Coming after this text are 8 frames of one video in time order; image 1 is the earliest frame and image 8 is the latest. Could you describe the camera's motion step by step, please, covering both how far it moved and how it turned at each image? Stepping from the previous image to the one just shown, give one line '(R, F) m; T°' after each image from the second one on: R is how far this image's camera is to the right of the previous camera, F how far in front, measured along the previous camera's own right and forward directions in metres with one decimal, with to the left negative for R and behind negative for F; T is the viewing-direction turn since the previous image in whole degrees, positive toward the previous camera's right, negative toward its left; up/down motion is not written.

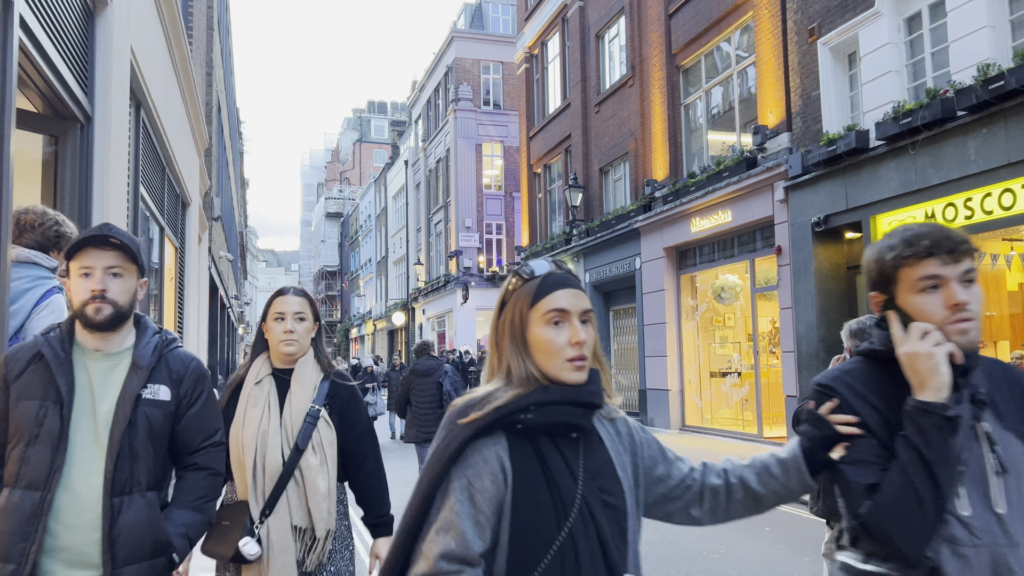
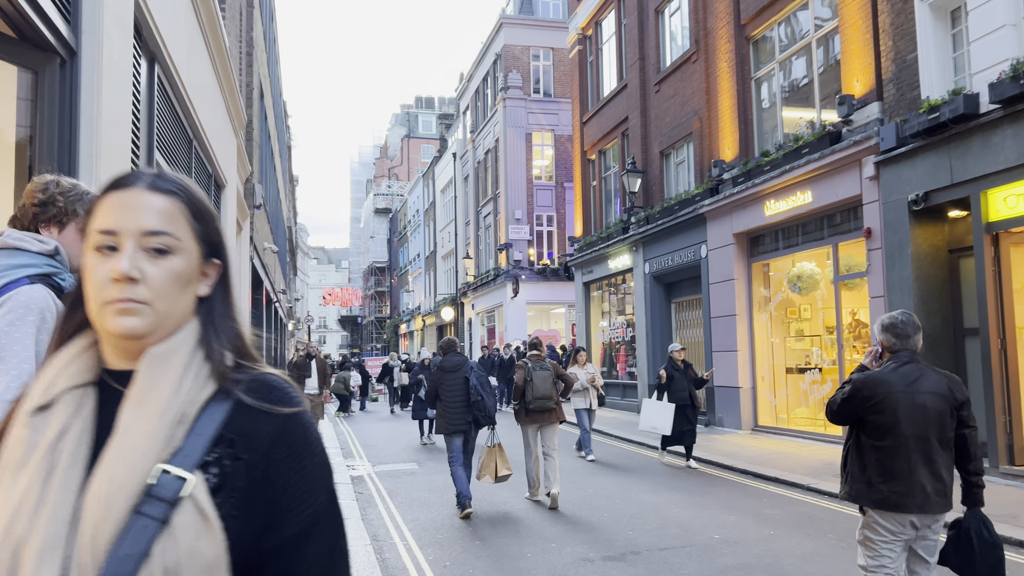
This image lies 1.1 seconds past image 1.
(-0.2, +1.0) m; -3°
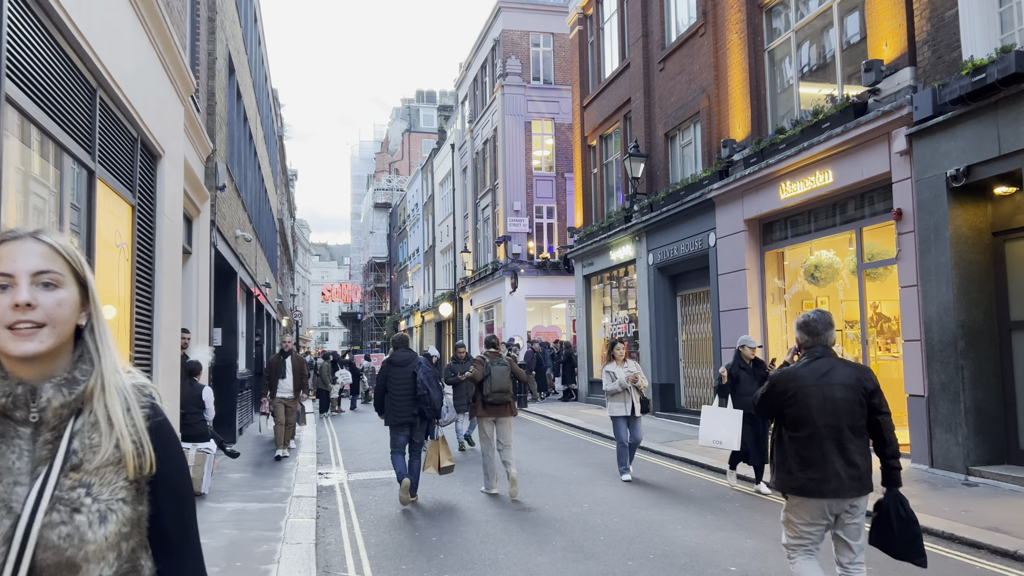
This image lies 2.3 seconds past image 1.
(+0.2, +1.2) m; 0°
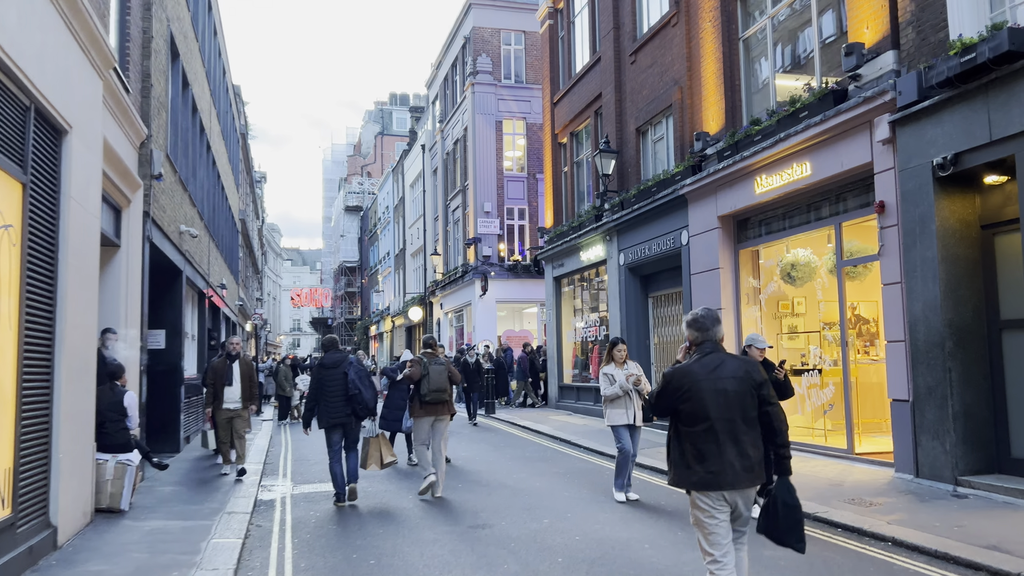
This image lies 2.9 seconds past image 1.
(+0.2, +0.8) m; +2°
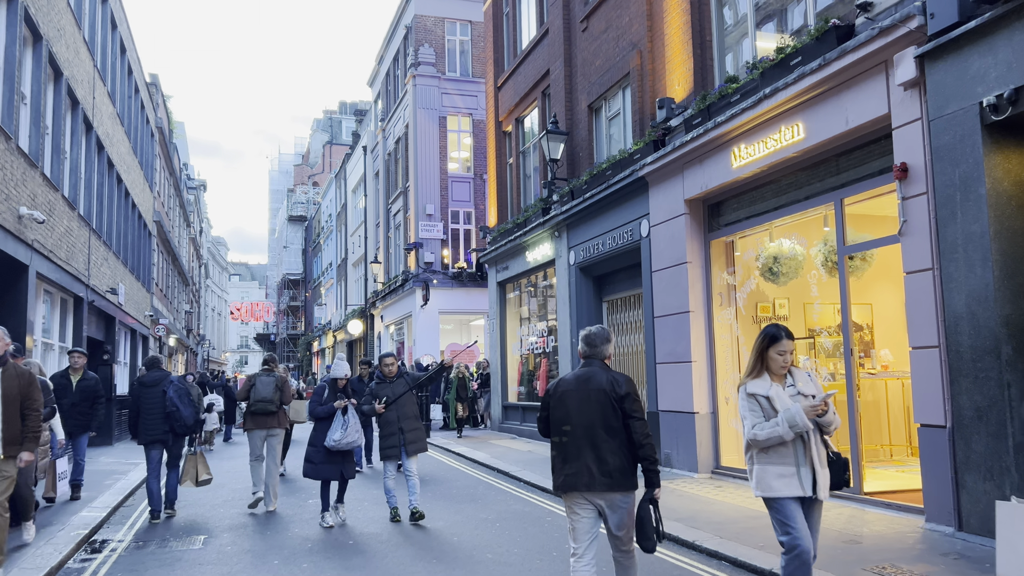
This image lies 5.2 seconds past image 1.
(+0.5, +2.5) m; +3°
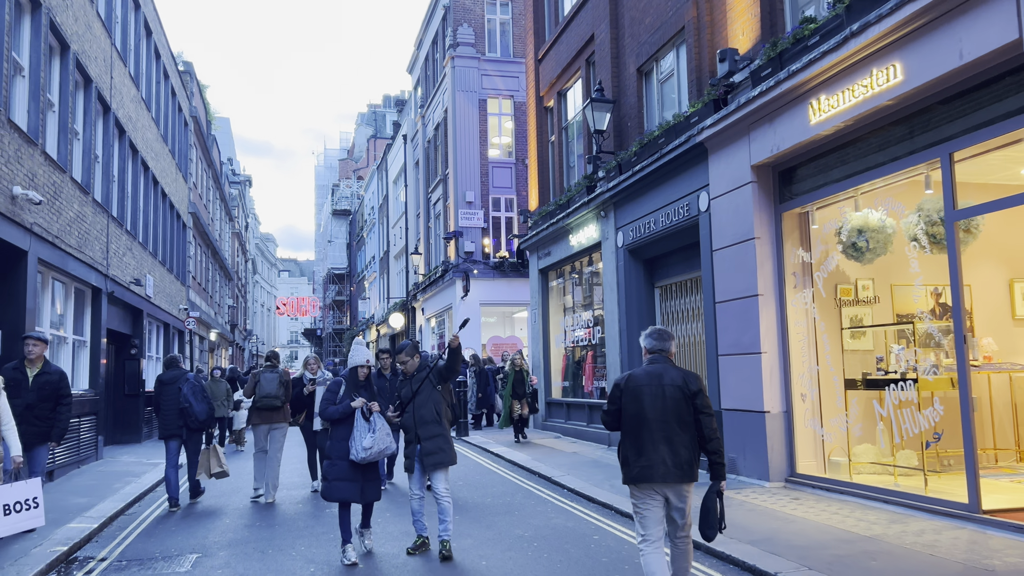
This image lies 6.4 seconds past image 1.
(+0.1, +1.3) m; -3°
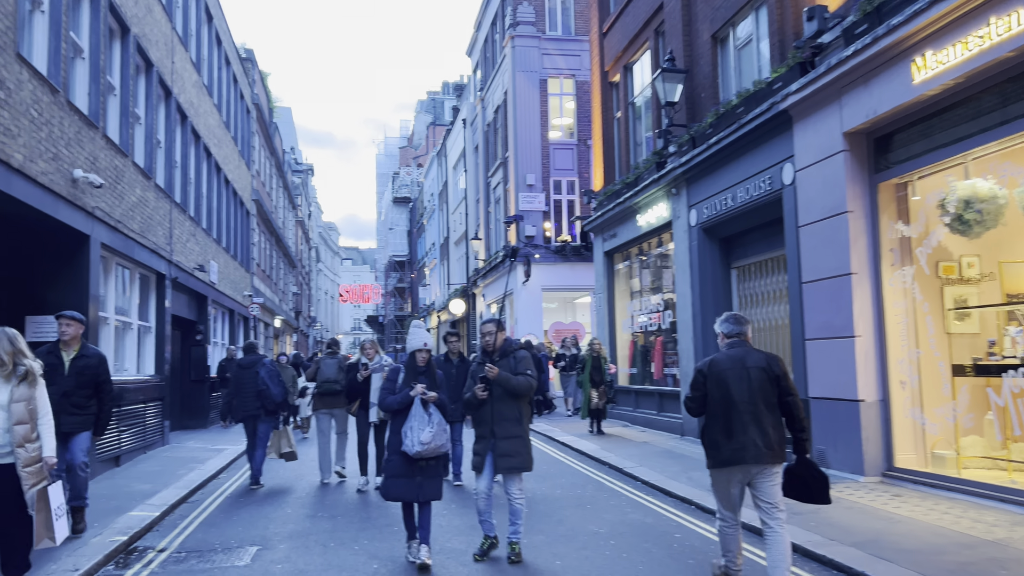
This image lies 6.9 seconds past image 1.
(-0.1, +0.5) m; -4°
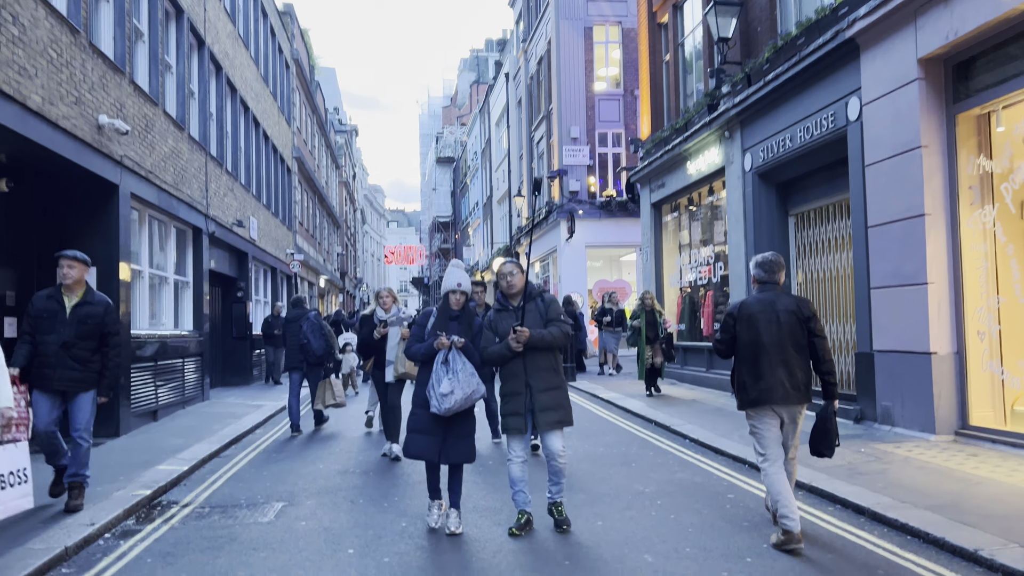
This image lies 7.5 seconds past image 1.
(+0.1, +0.5) m; -3°
